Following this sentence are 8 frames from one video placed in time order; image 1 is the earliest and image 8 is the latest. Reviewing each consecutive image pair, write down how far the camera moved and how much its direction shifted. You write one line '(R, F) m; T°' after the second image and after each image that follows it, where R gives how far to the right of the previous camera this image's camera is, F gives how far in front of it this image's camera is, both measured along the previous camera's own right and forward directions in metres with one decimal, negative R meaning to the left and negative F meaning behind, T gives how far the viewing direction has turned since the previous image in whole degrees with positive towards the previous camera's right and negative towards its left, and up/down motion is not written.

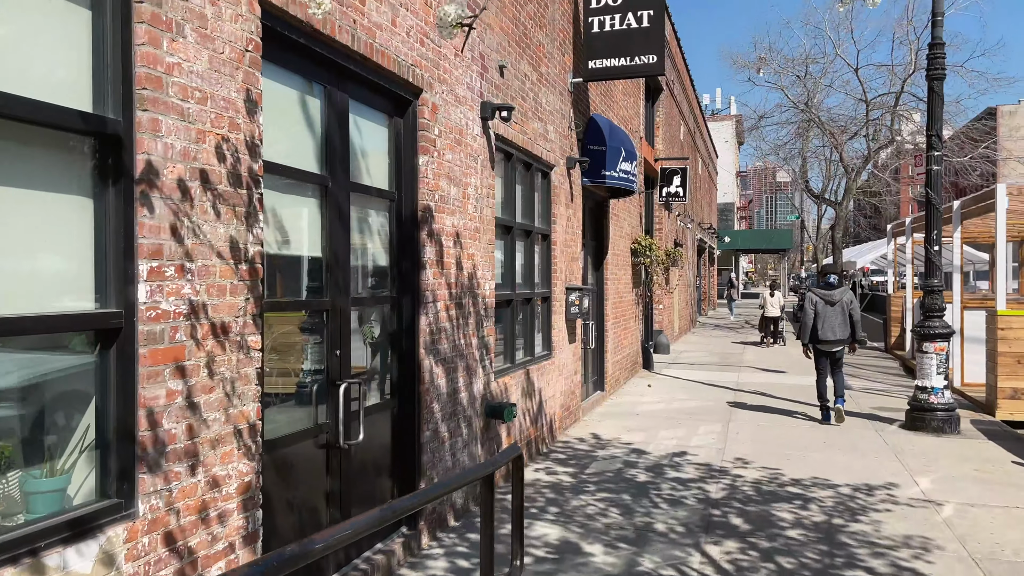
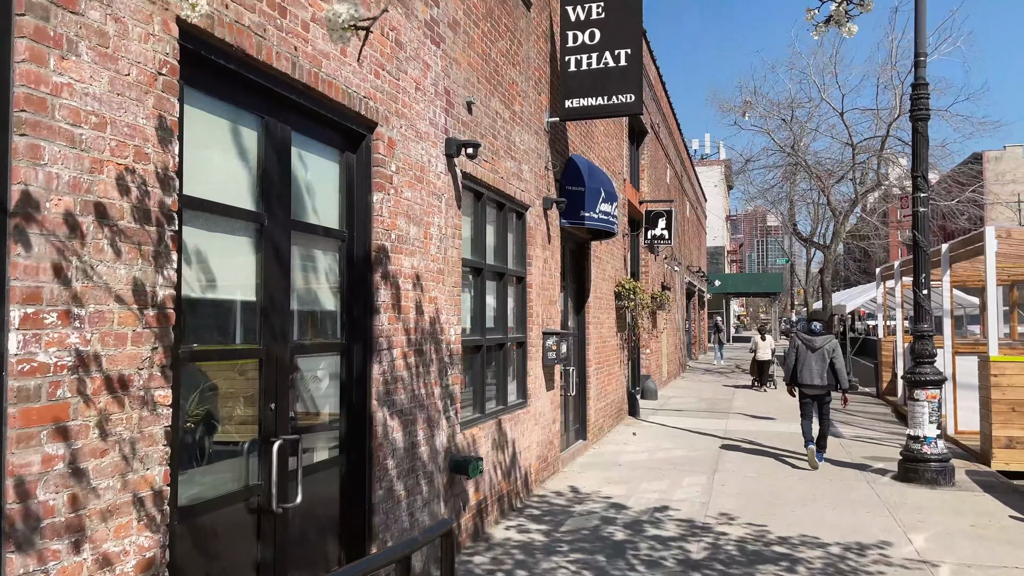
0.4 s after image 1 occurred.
(+0.2, +0.3) m; +1°
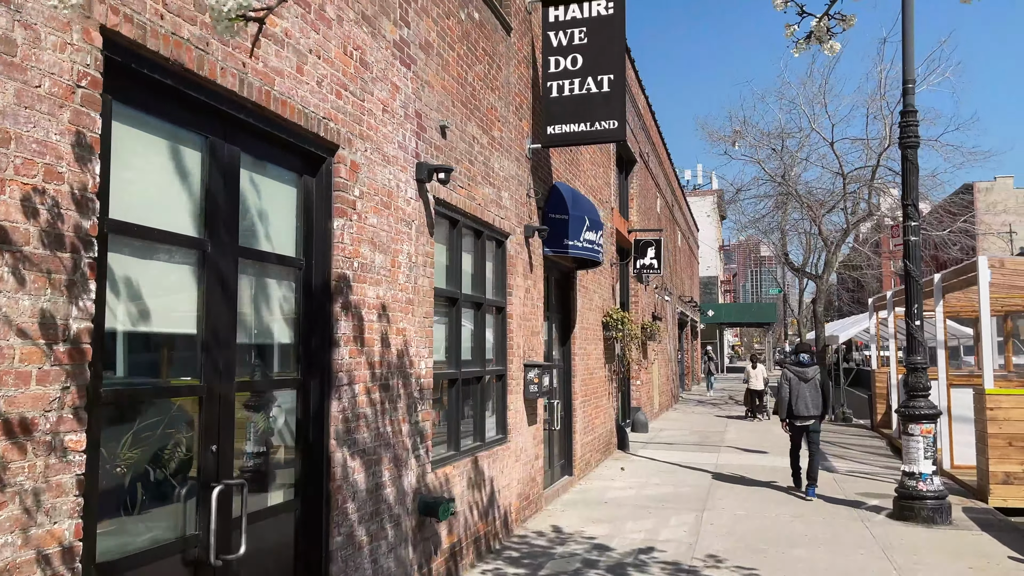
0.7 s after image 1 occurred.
(+0.1, +0.3) m; 0°
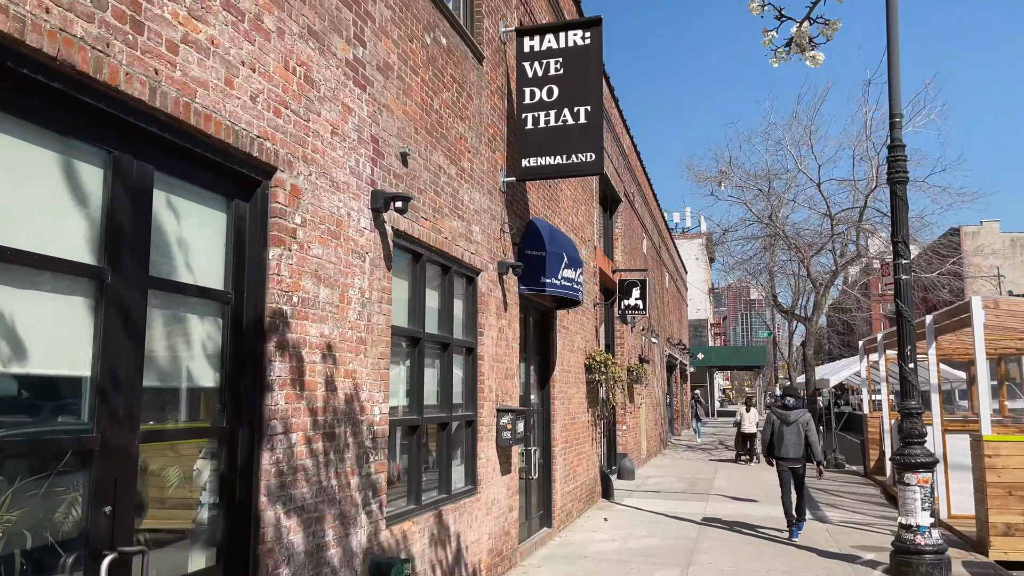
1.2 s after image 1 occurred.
(+0.2, +0.4) m; +1°
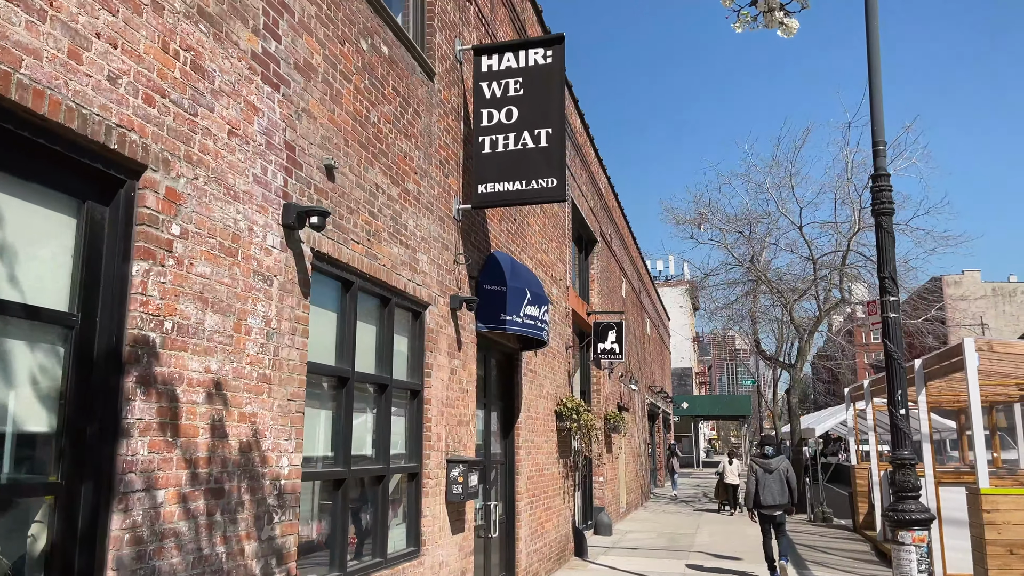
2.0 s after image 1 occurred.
(+0.3, +0.7) m; +1°
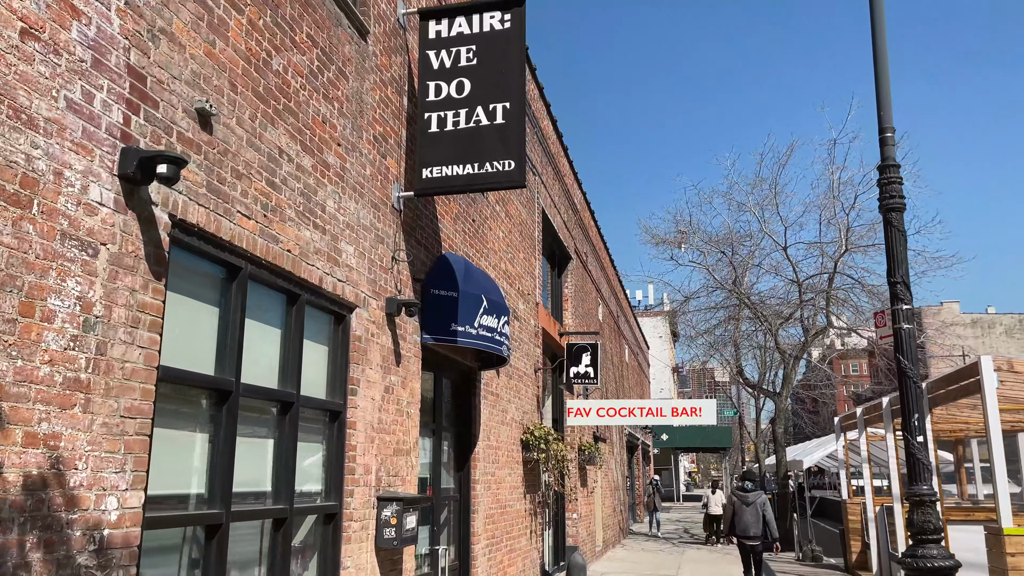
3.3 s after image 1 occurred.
(+0.2, +1.2) m; +1°
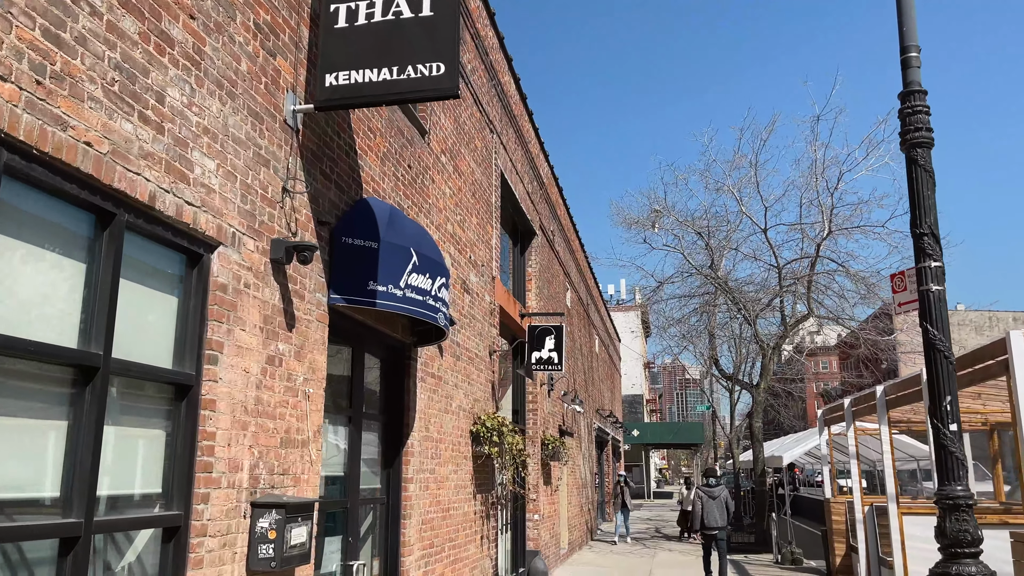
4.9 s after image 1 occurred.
(+0.3, +1.4) m; +2°
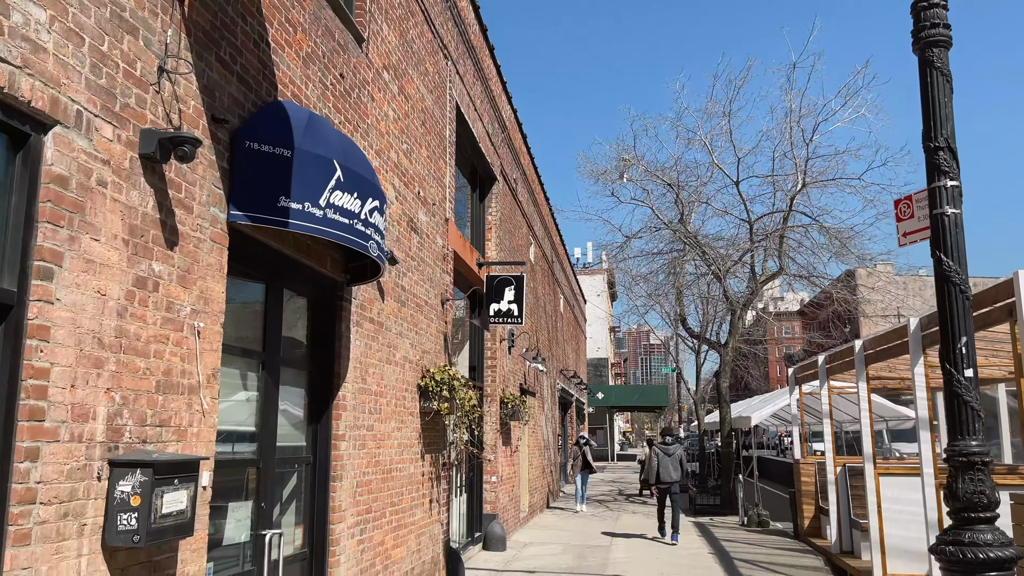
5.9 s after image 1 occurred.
(+0.1, +0.9) m; +2°
